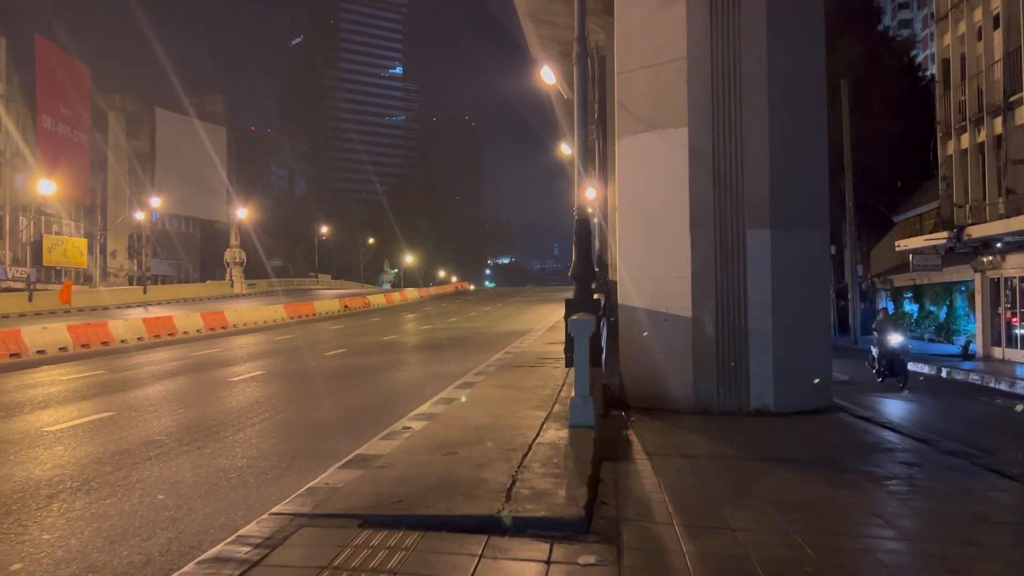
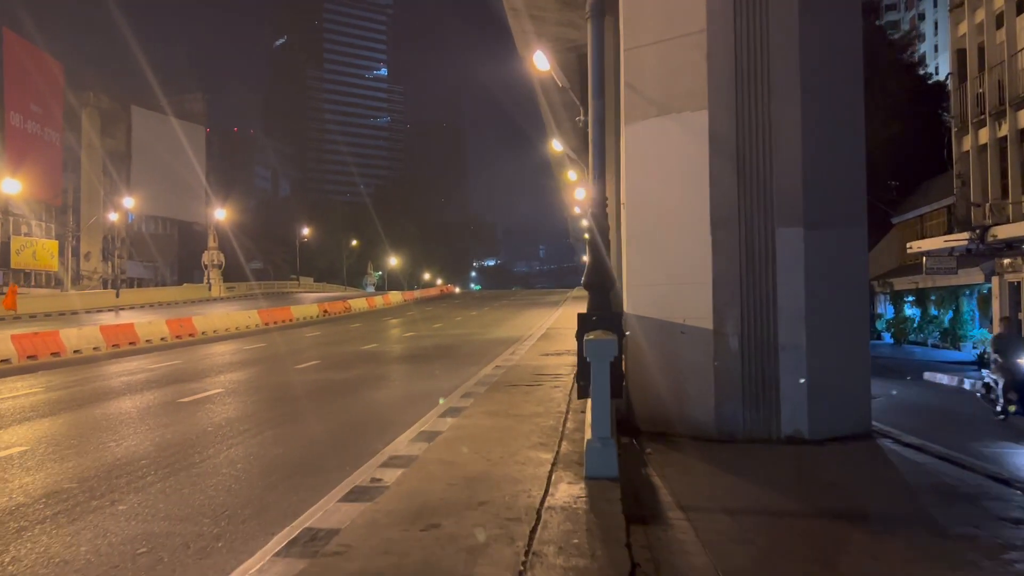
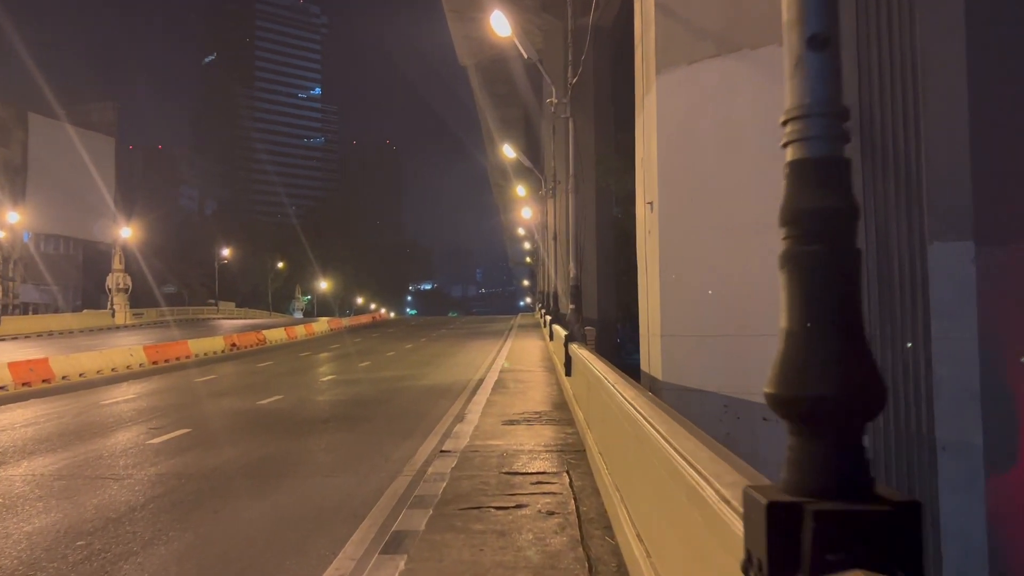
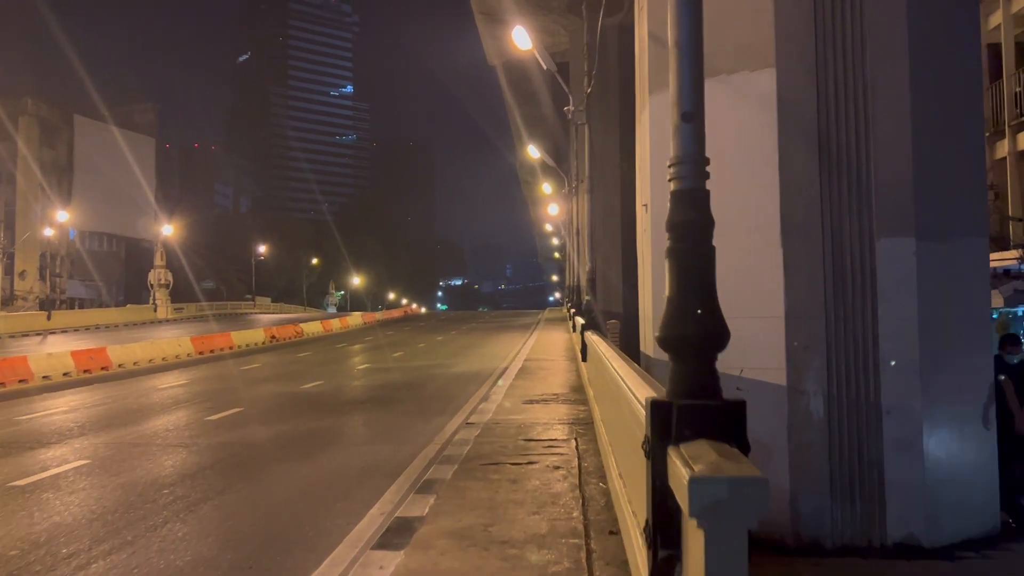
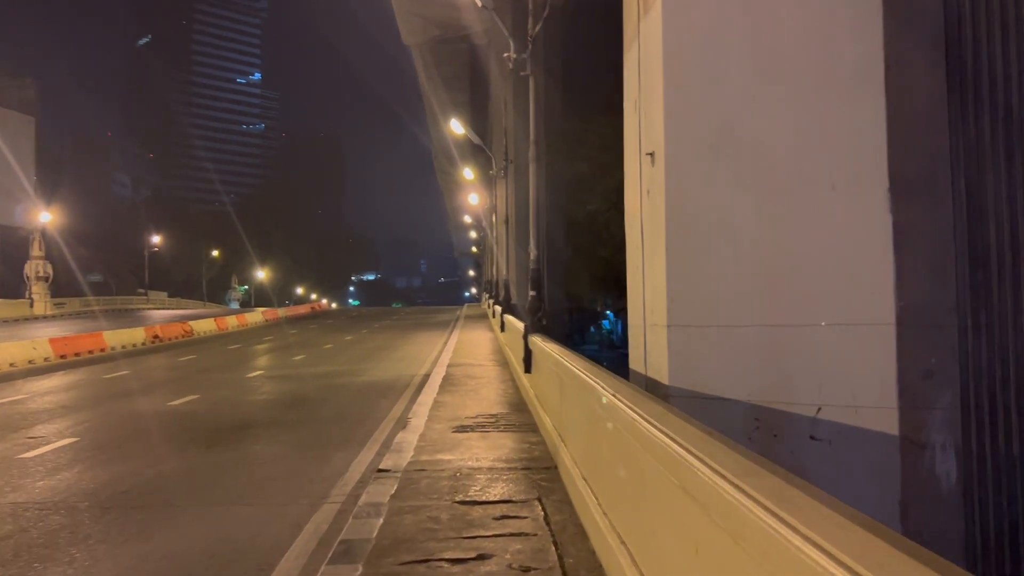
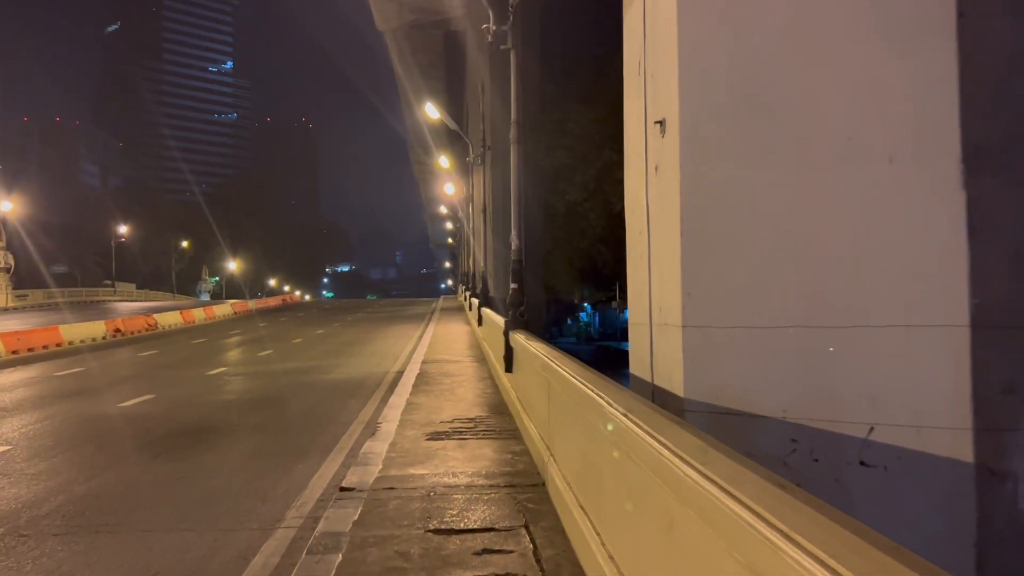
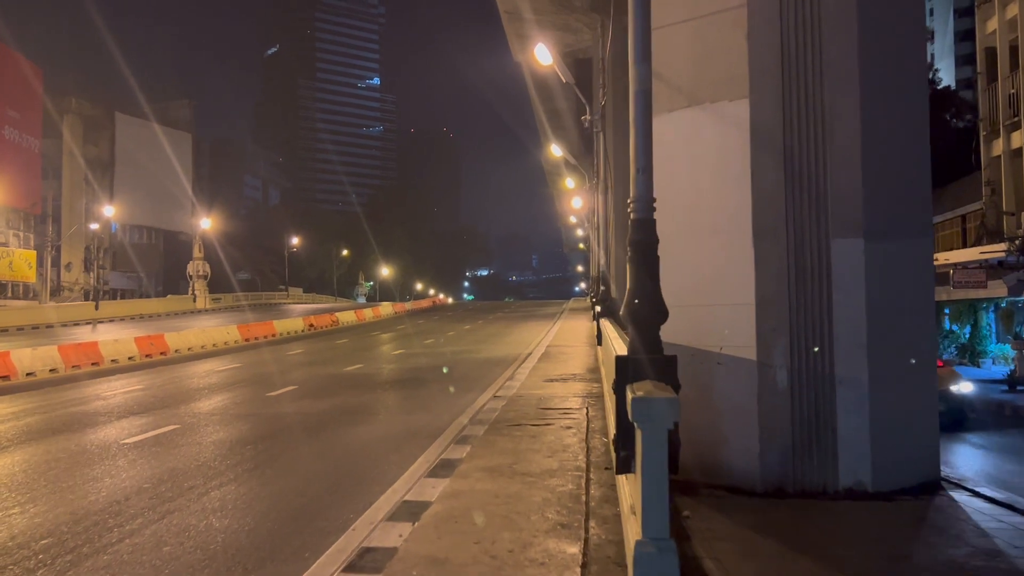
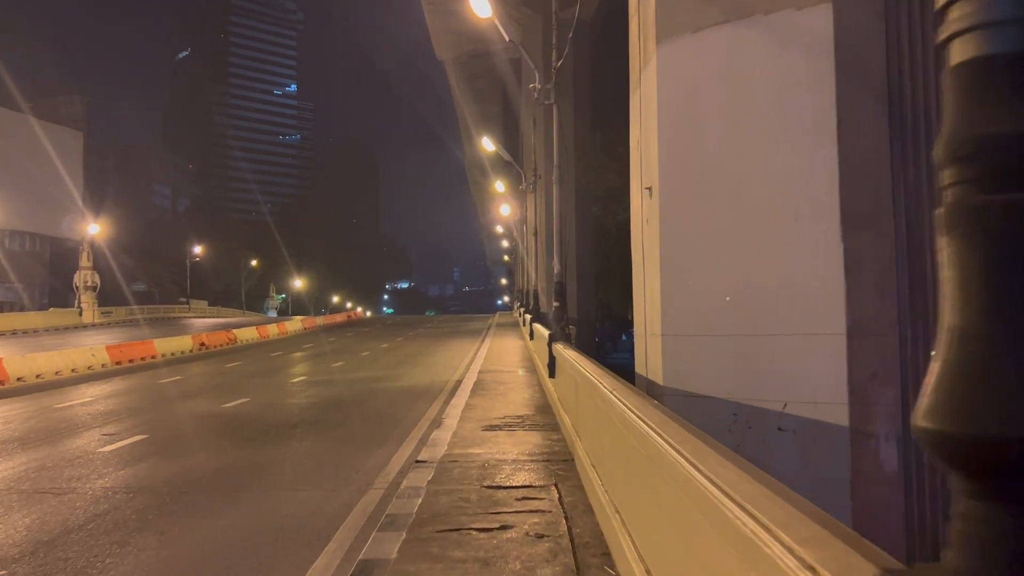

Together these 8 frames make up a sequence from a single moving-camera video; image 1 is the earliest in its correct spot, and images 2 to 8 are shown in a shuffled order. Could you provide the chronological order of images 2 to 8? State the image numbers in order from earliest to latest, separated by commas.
2, 7, 4, 3, 8, 5, 6
